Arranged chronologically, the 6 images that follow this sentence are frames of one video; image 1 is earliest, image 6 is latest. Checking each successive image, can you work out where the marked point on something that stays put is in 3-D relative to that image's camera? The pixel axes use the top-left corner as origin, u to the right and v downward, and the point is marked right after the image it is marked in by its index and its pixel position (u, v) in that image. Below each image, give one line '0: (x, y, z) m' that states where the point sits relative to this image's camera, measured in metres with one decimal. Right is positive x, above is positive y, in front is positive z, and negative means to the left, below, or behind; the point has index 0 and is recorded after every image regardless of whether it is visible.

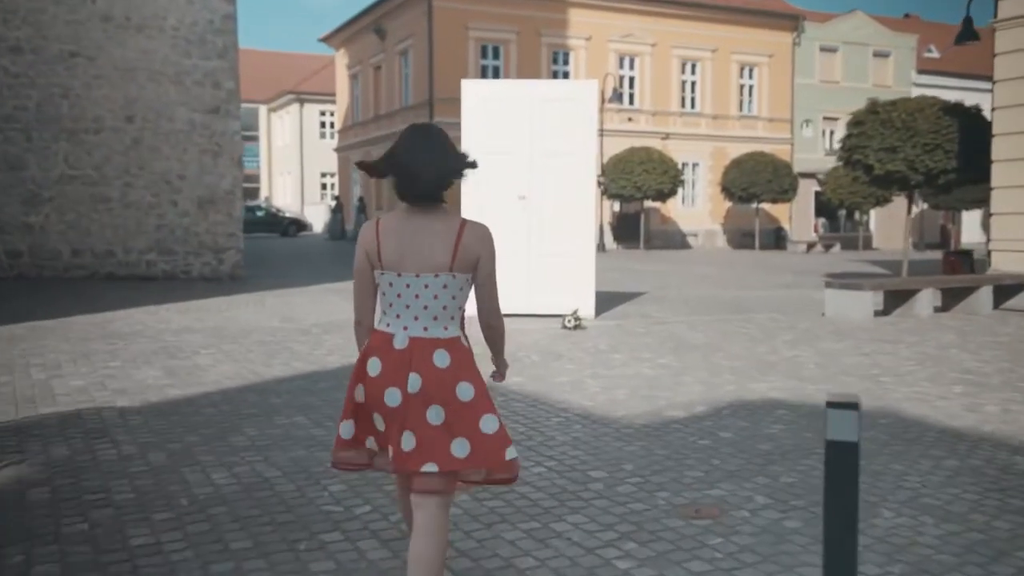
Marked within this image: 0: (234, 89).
0: (-3.9, +2.8, +18.9) m
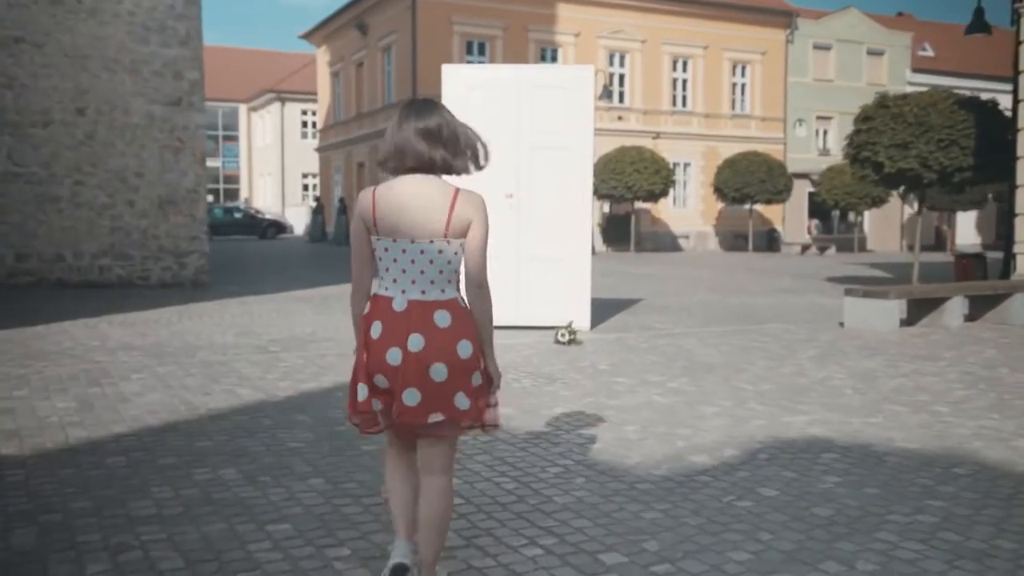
0: (-4.1, +2.7, +17.5) m
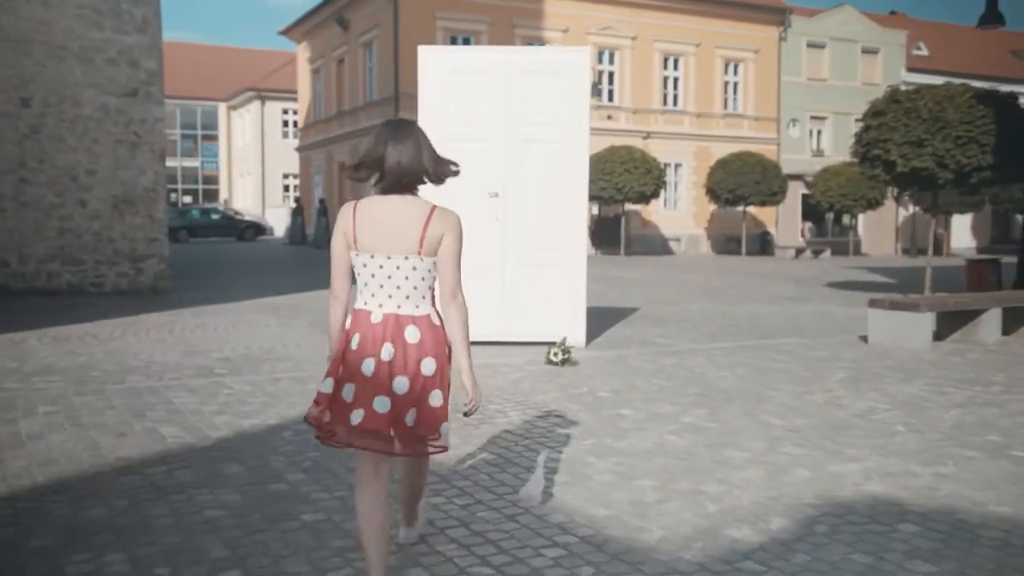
0: (-4.3, +2.6, +16.1) m
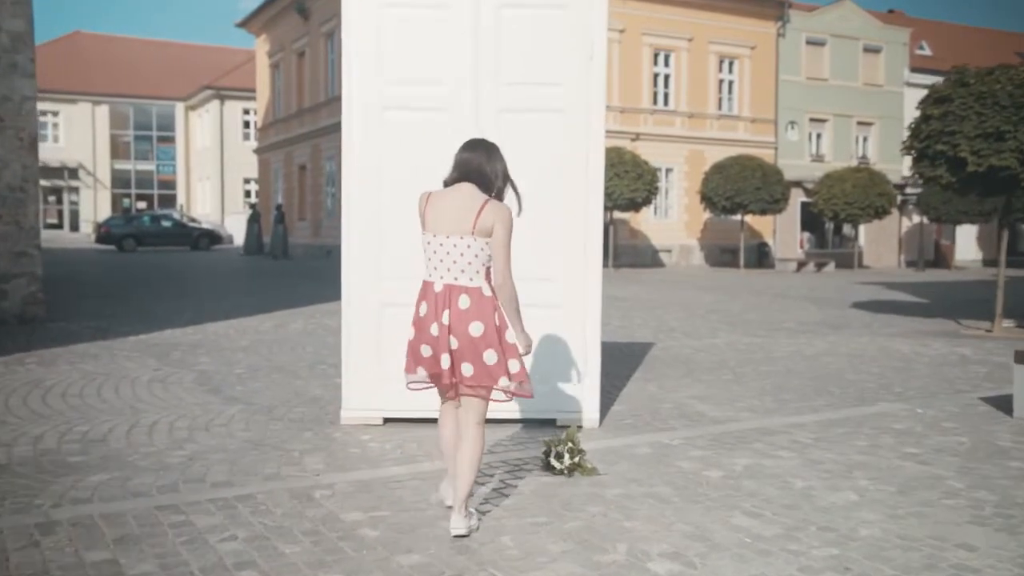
0: (-4.5, +2.3, +12.3) m
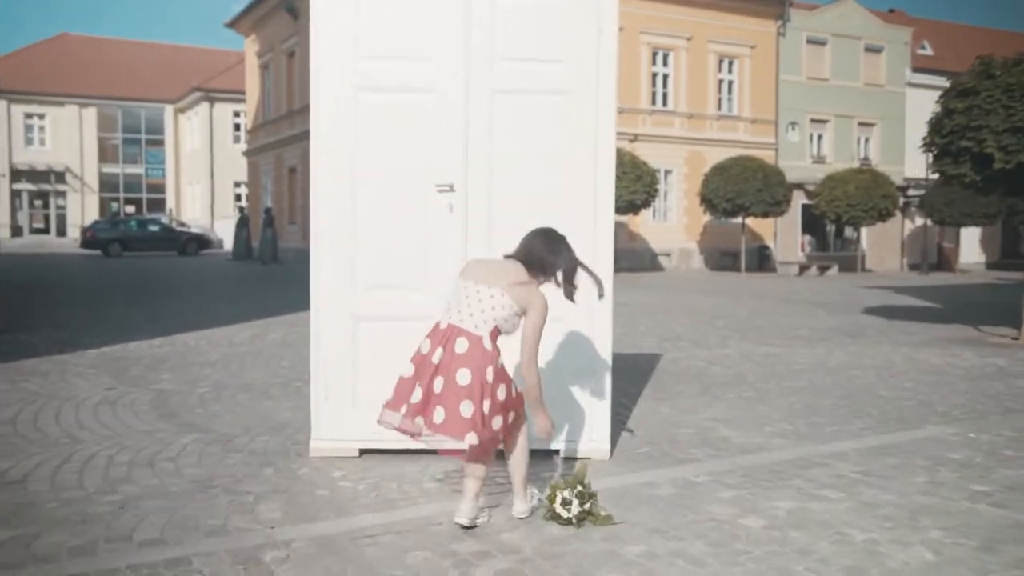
0: (-4.5, +2.3, +11.3) m
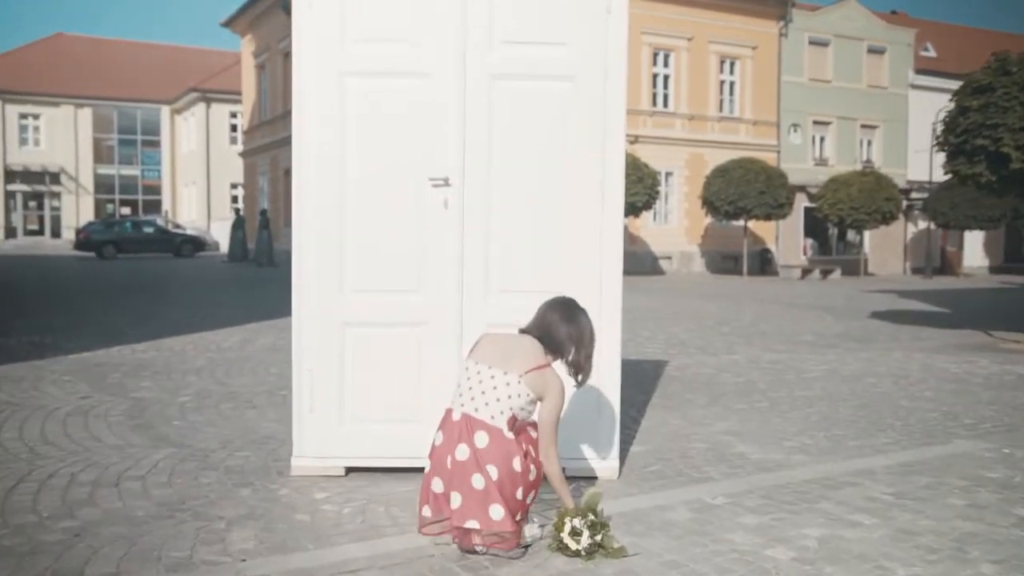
0: (-4.5, +2.3, +10.8) m
